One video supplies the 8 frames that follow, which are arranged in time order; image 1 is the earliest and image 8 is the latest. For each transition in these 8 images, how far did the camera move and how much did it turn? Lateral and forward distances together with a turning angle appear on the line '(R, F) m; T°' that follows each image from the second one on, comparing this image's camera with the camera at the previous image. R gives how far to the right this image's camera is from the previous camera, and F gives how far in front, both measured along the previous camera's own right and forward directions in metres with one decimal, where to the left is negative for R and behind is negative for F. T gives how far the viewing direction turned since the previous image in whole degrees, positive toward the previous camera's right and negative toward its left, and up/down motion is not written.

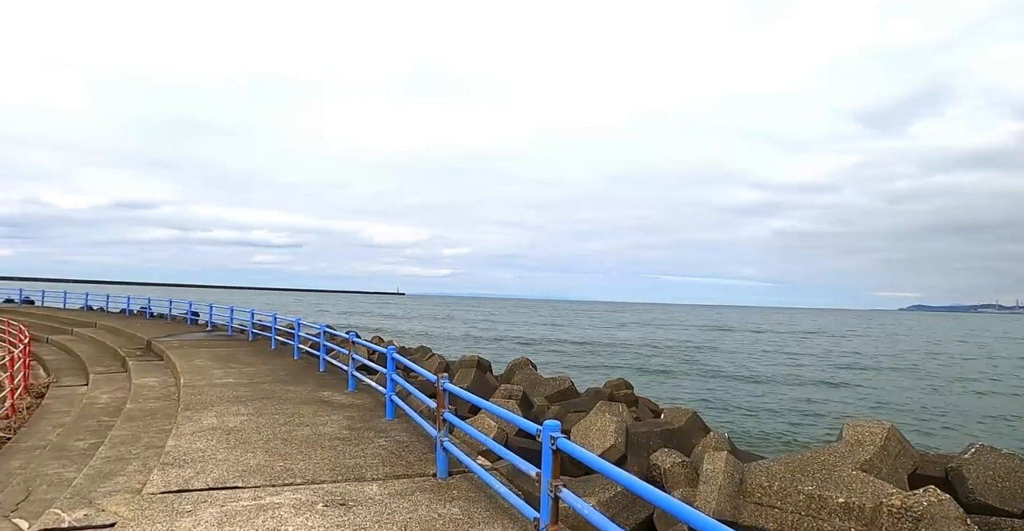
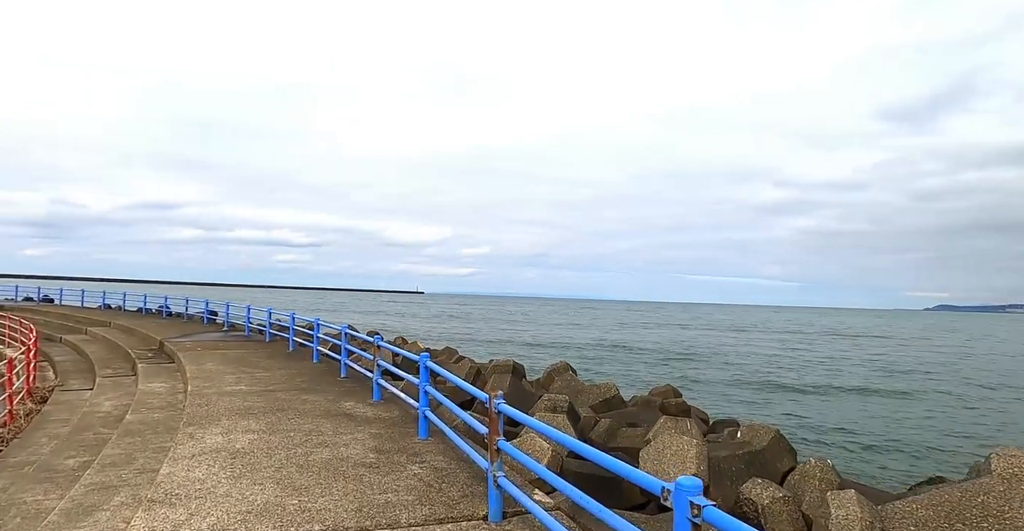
(-0.3, +1.0) m; -2°
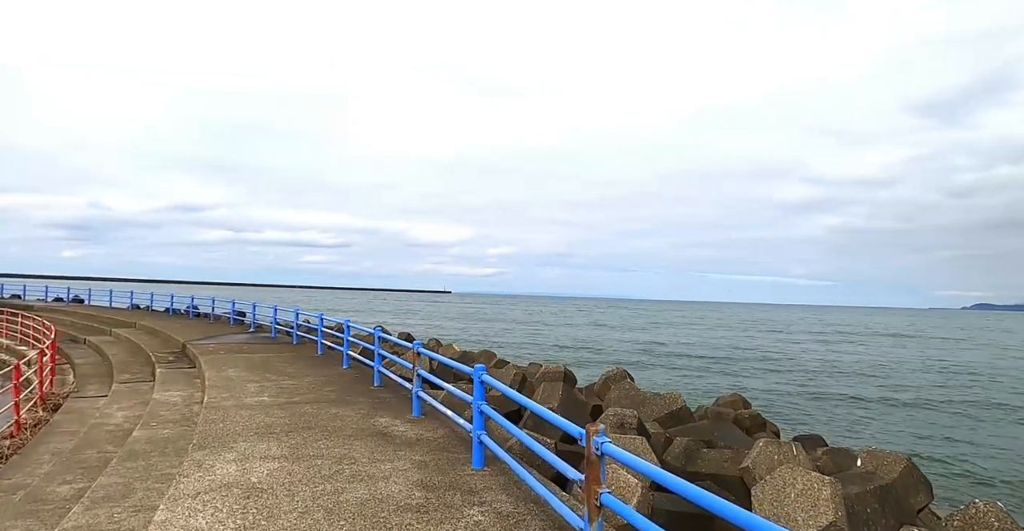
(-0.4, +1.1) m; -2°
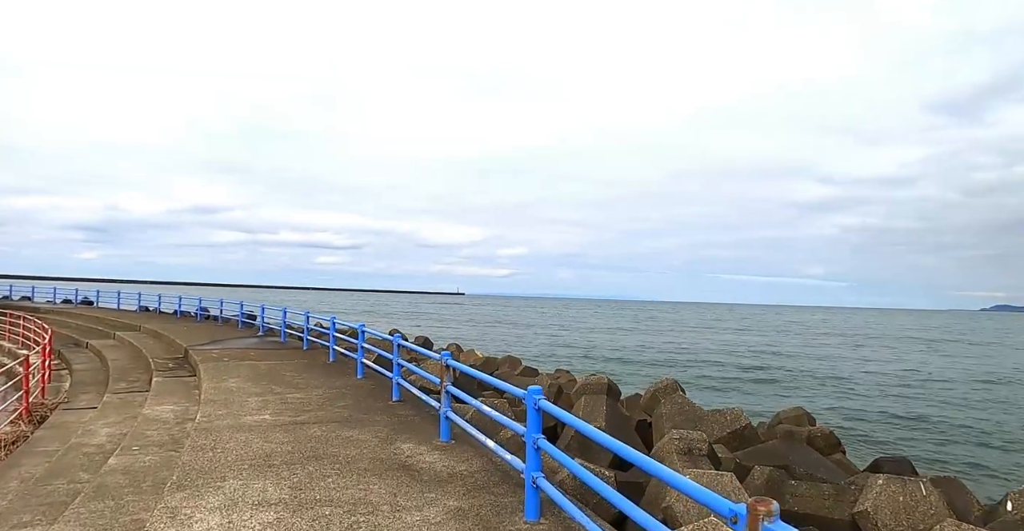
(-0.3, +1.1) m; -1°
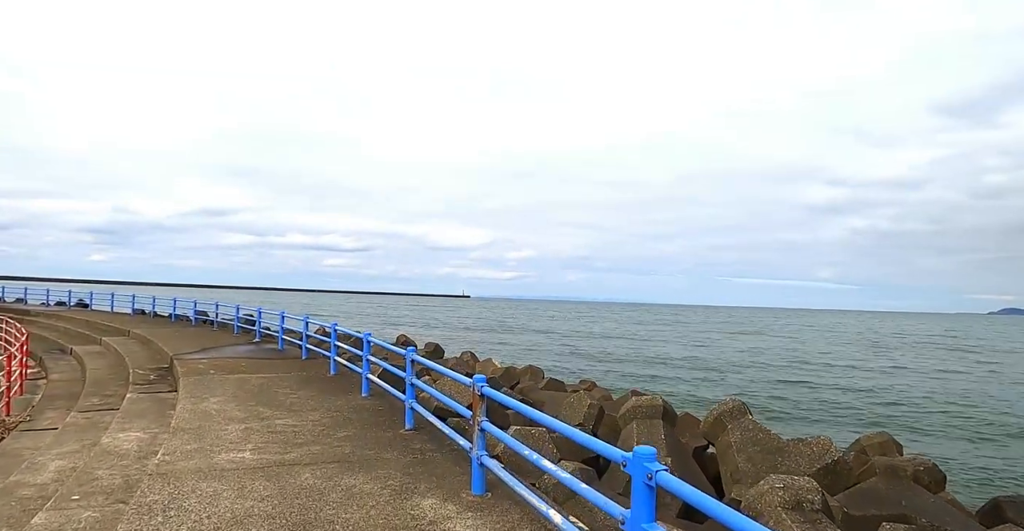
(-0.3, +1.3) m; -1°
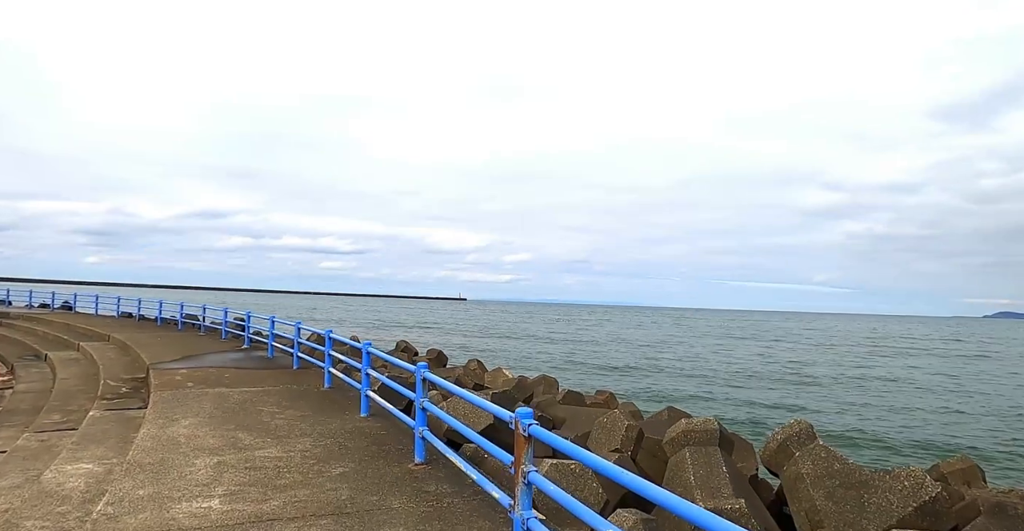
(-0.3, +1.0) m; 0°
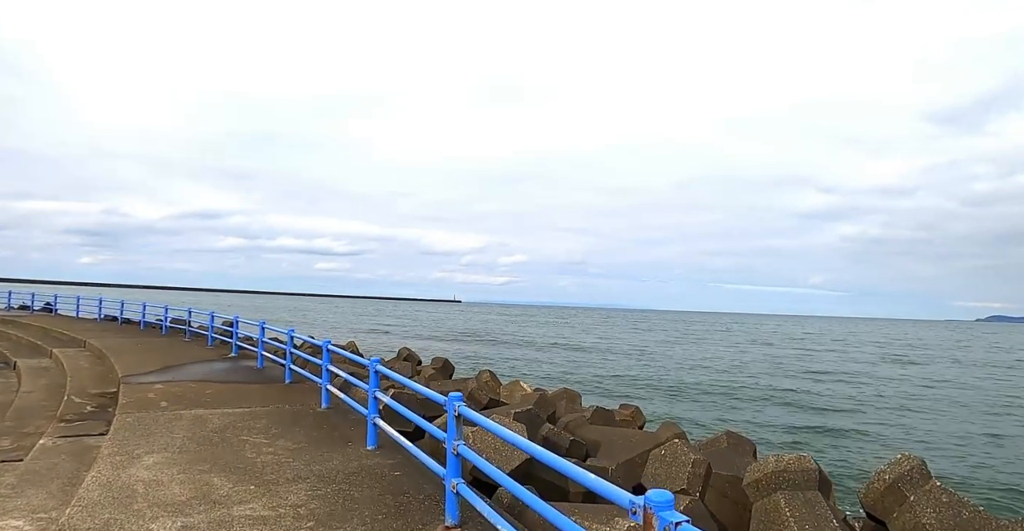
(-0.4, +1.1) m; 0°
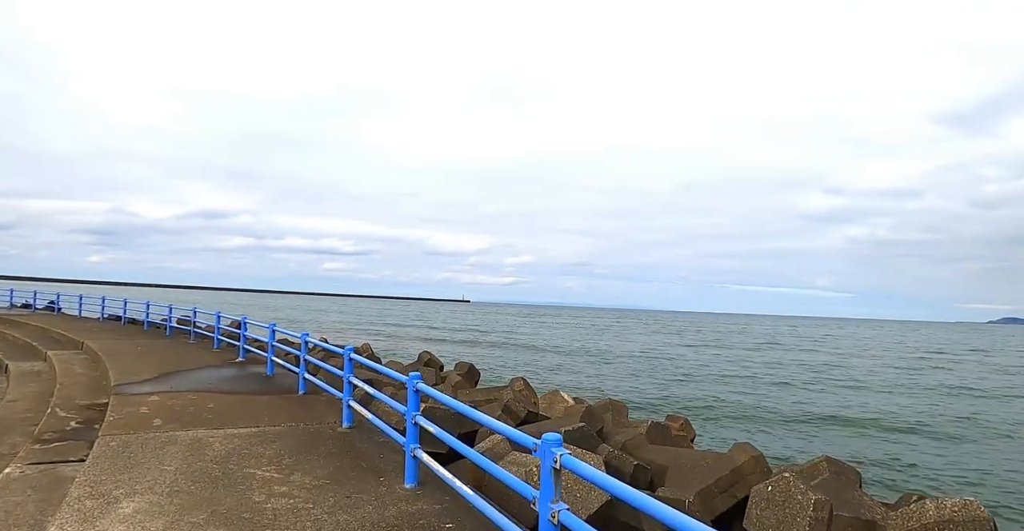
(-0.5, +1.0) m; -1°
